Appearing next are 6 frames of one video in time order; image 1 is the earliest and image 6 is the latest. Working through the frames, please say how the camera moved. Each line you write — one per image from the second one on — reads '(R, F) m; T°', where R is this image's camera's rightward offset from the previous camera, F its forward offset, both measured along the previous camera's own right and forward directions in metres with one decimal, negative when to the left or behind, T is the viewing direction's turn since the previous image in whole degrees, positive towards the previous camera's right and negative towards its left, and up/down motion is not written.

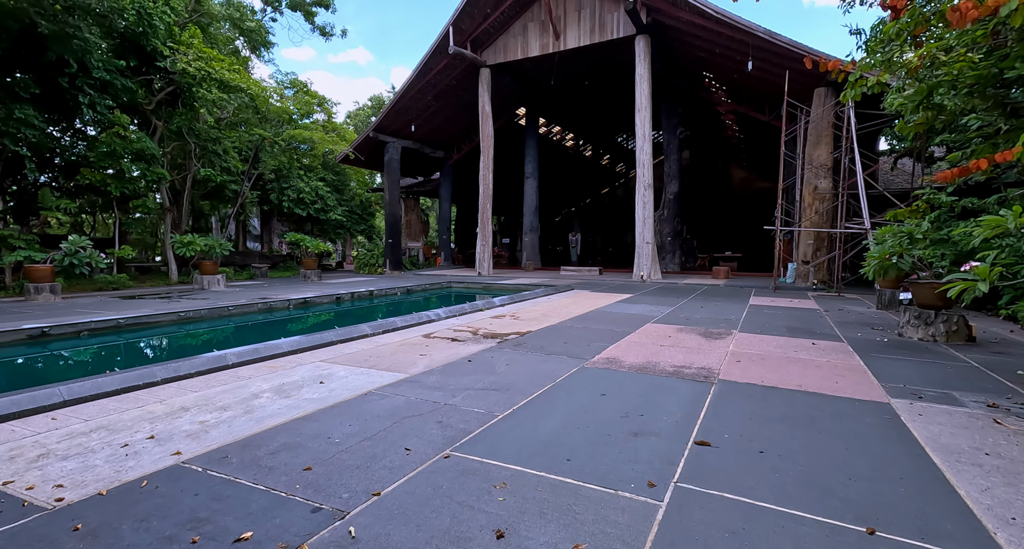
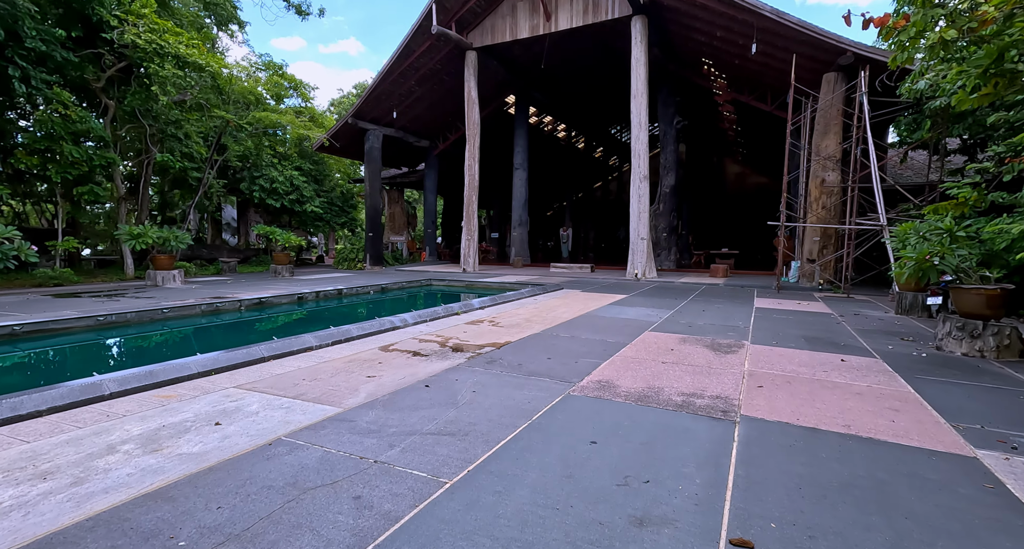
(+0.1, +0.8) m; +1°
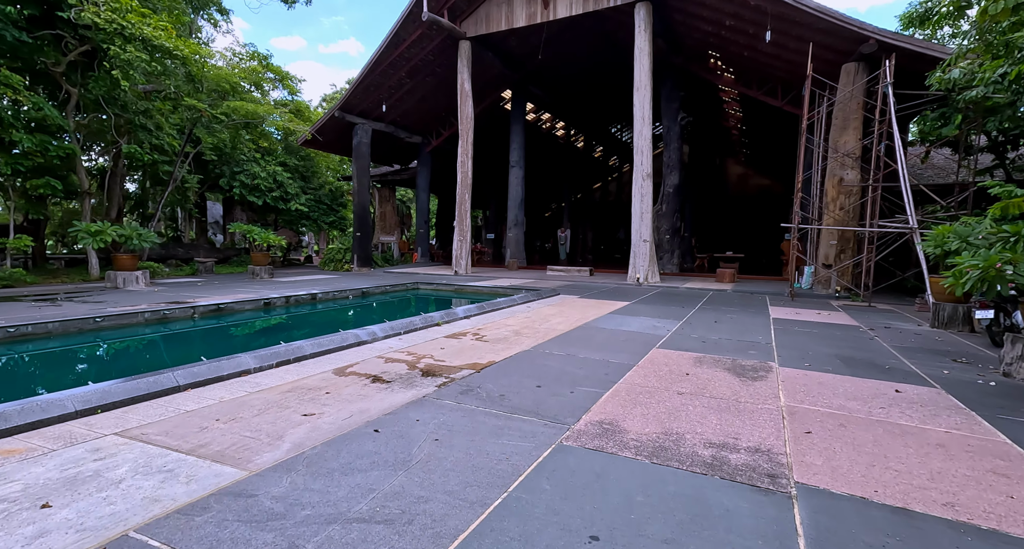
(+0.1, +0.8) m; 0°
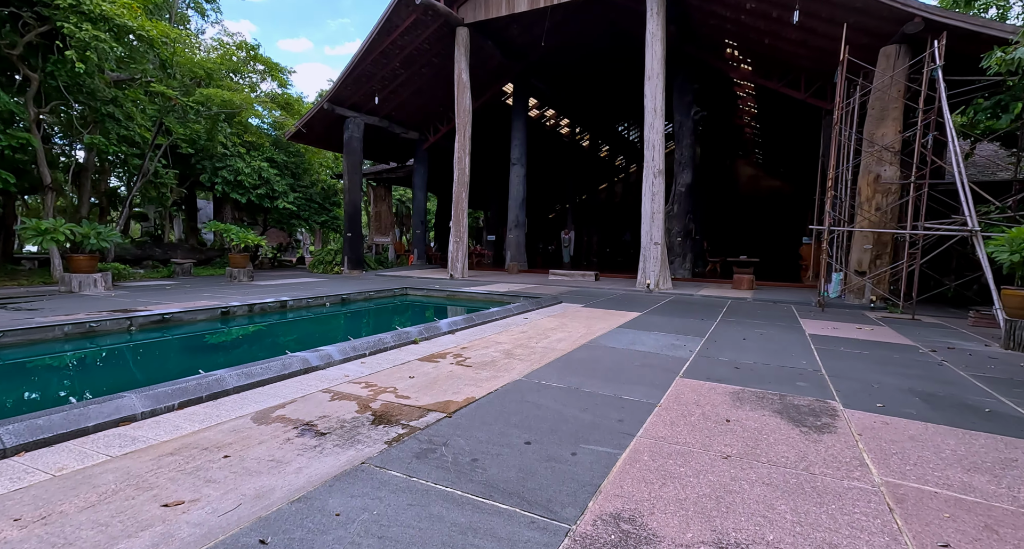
(+0.1, +0.9) m; 0°
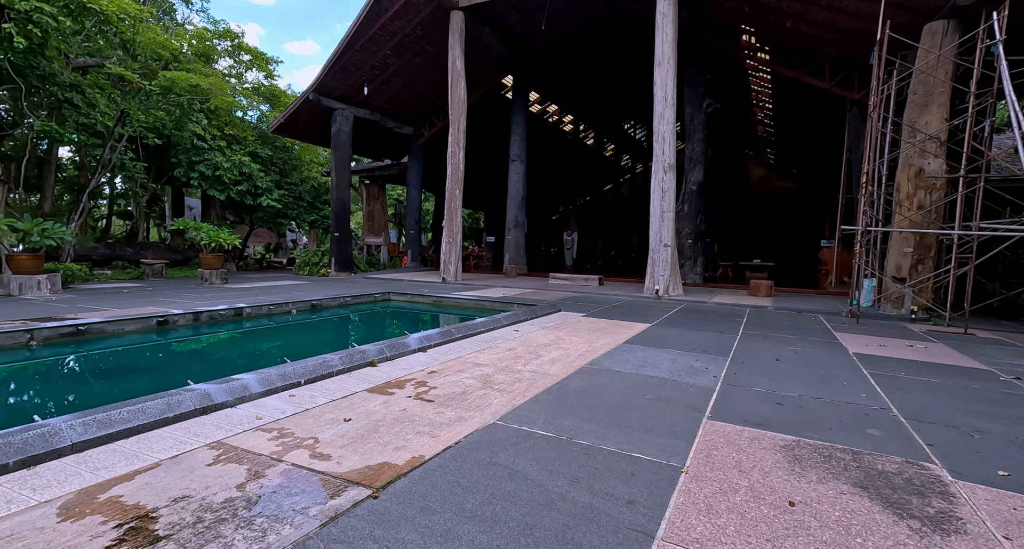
(+0.2, +0.9) m; -1°
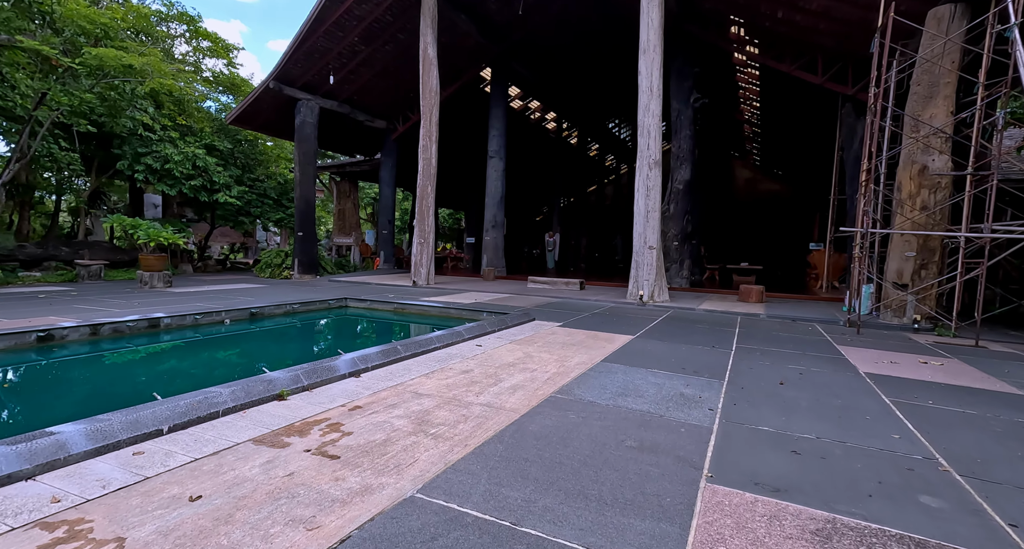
(+0.2, +0.8) m; +2°
